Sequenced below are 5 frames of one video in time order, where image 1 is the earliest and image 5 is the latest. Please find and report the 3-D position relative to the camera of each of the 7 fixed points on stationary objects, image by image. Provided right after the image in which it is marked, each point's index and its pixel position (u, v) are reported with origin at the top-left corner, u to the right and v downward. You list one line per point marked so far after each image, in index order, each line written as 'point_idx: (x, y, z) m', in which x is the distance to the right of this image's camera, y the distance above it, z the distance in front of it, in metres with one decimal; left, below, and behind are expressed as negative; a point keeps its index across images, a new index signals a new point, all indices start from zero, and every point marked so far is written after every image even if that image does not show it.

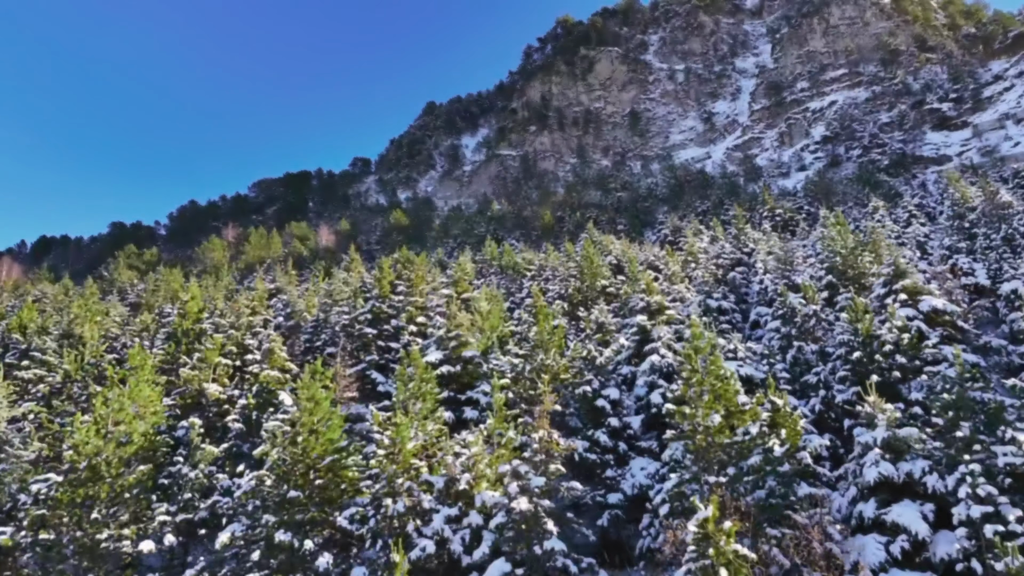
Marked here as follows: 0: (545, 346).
0: (+0.8, -1.5, +18.7) m
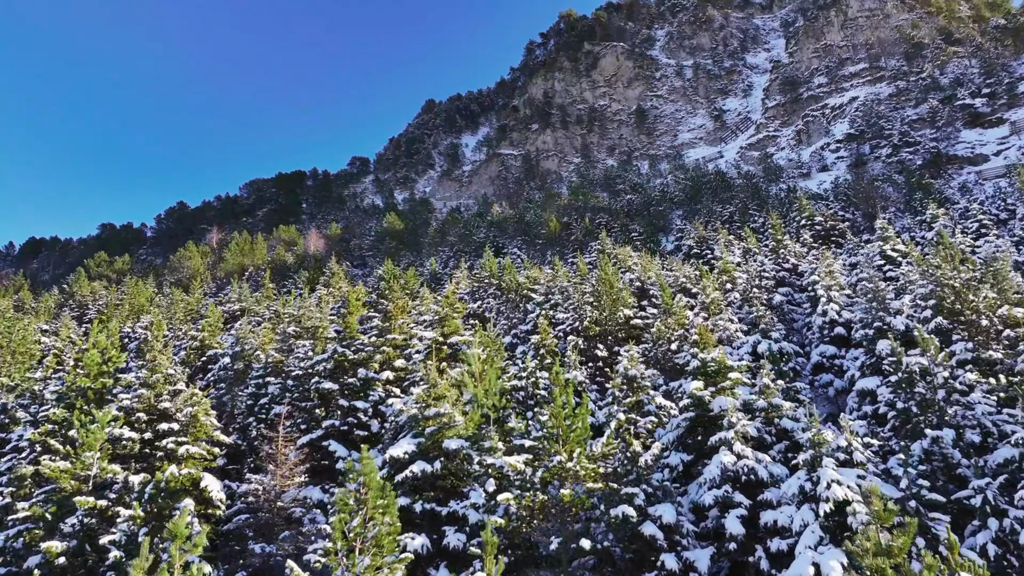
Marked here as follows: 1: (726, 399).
0: (+0.9, -2.6, +12.8) m
1: (+4.1, -2.1, +14.2) m
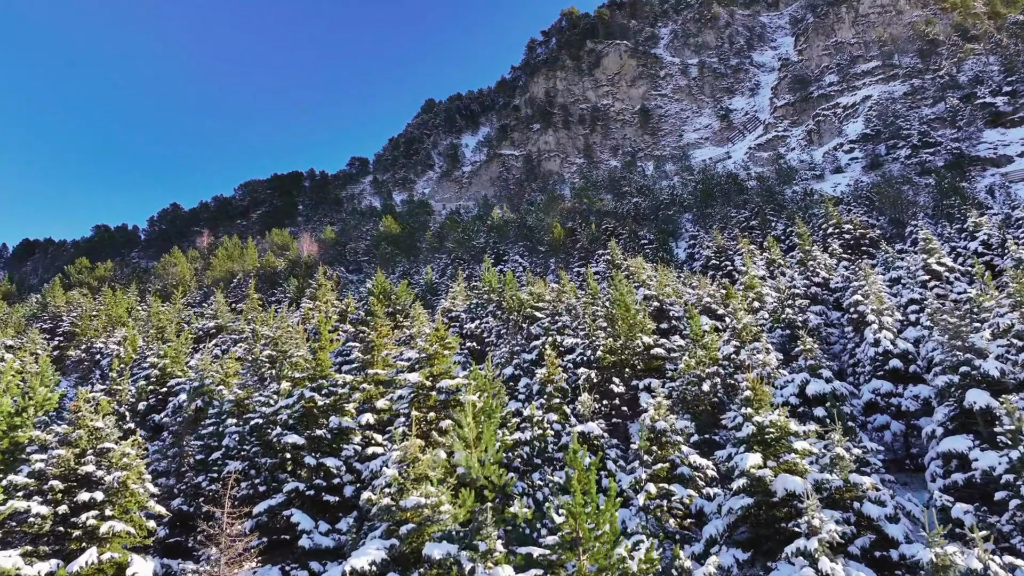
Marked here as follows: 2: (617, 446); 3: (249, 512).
0: (+0.9, -3.3, +9.5) m
1: (+4.2, -2.8, +10.9) m
2: (+2.3, -3.5, +16.3) m
3: (-5.3, -4.5, +14.8) m
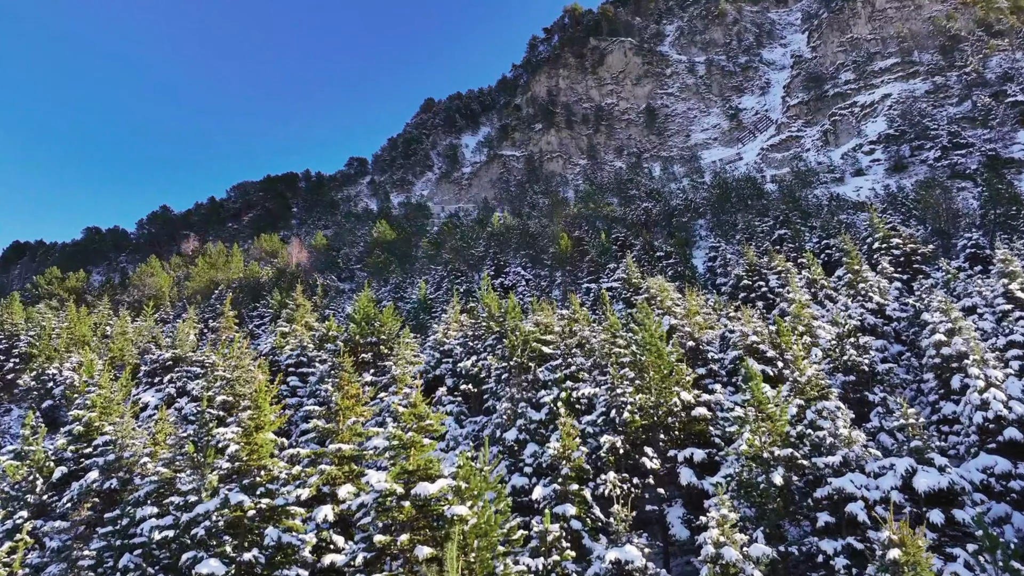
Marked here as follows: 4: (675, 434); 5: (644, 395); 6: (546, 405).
0: (+1.0, -4.3, +4.9) m
1: (+4.2, -3.9, +6.3) m
2: (+2.4, -4.5, +11.7) m
3: (-5.2, -5.5, +10.3) m
4: (+3.9, -3.4, +17.5) m
5: (+3.2, -2.6, +17.7) m
6: (+0.8, -2.9, +18.6) m
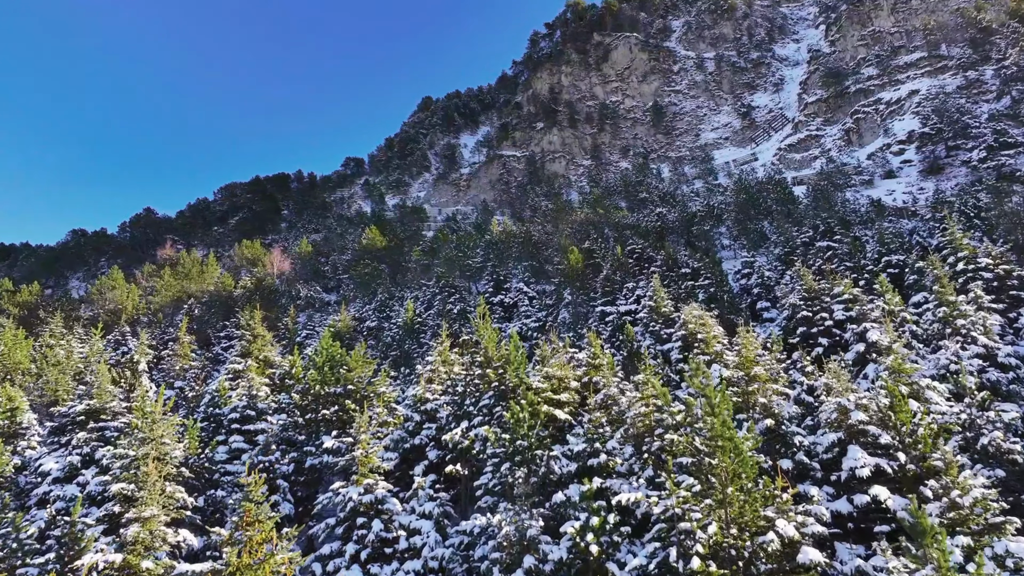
0: (+1.1, -5.5, -1.3) m
1: (+4.3, -5.0, +0.1) m
2: (+2.5, -5.6, +5.5) m
3: (-5.1, -6.6, +4.1) m
4: (+3.9, -4.6, +11.4) m
5: (+3.3, -3.7, +11.5) m
6: (+0.9, -4.0, +12.4) m
